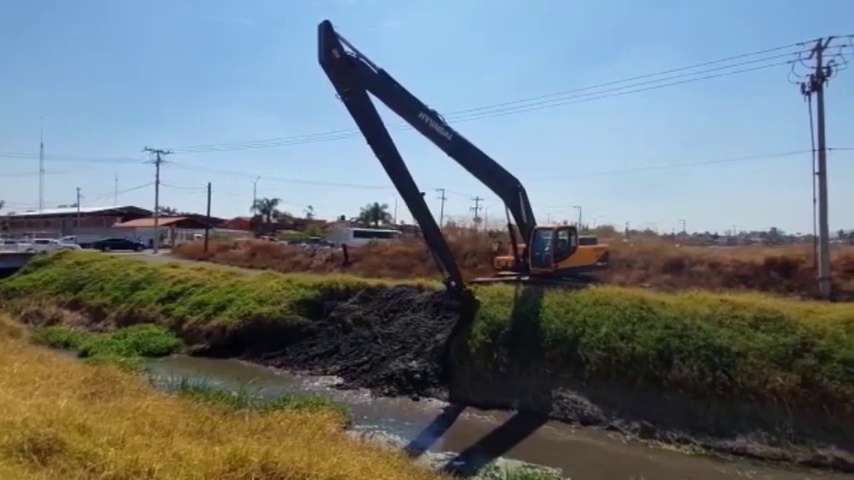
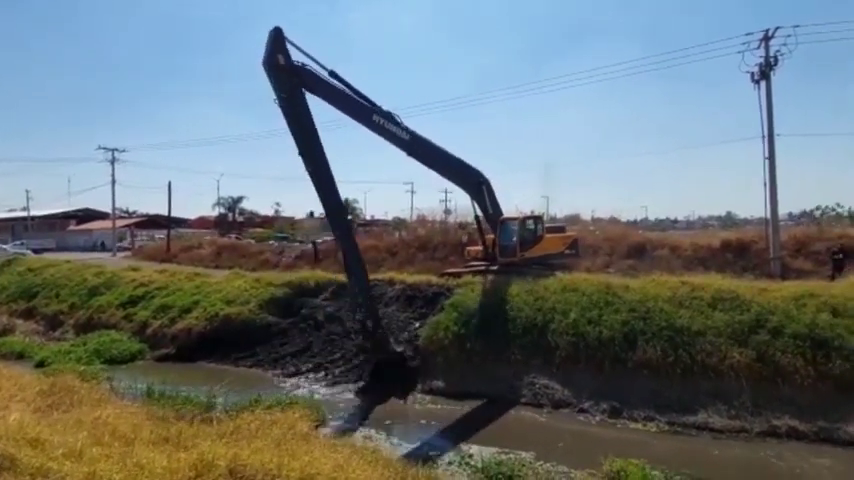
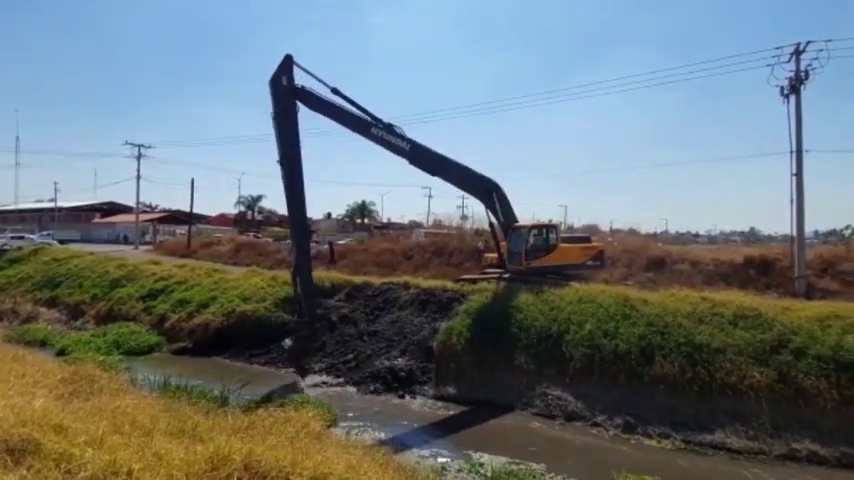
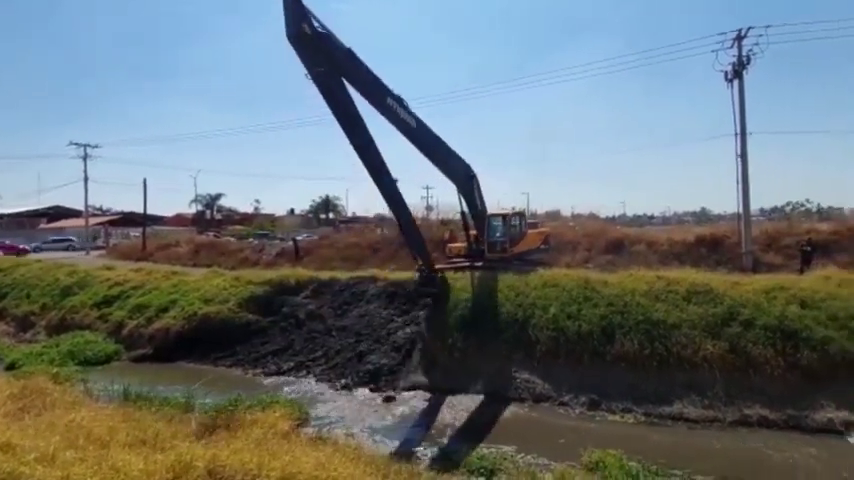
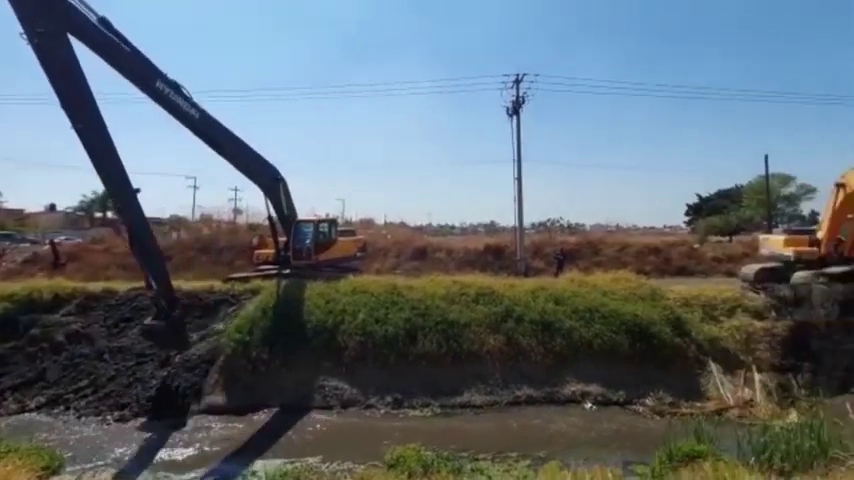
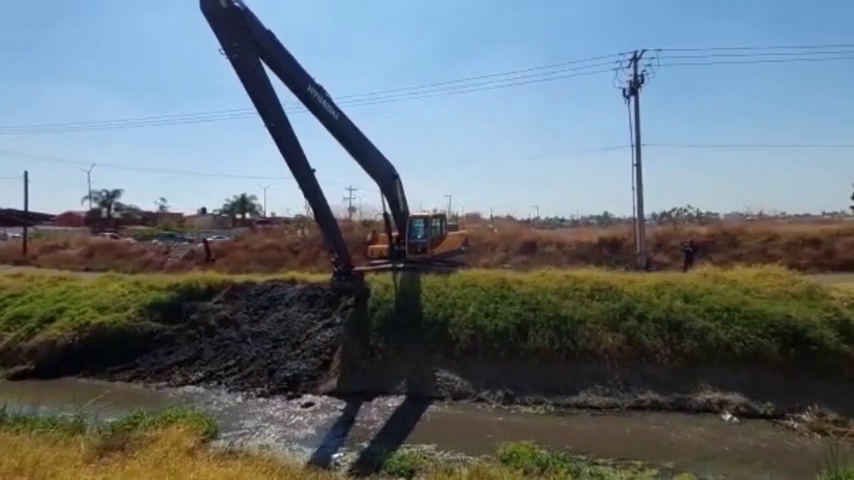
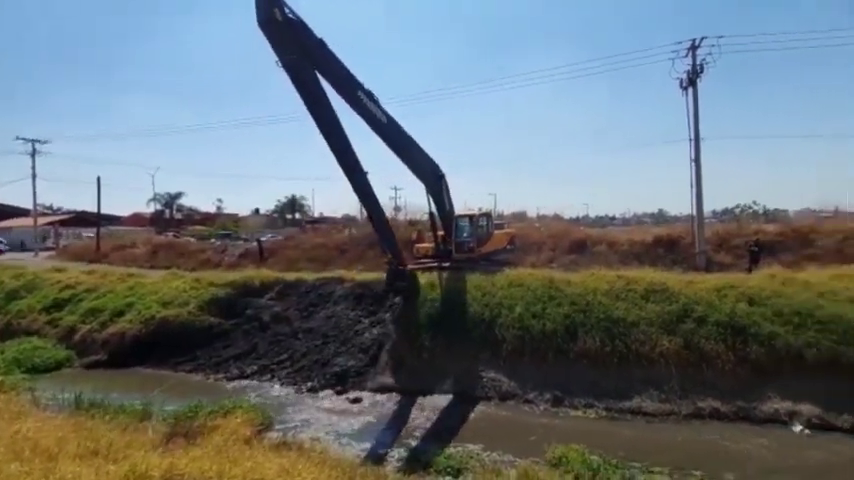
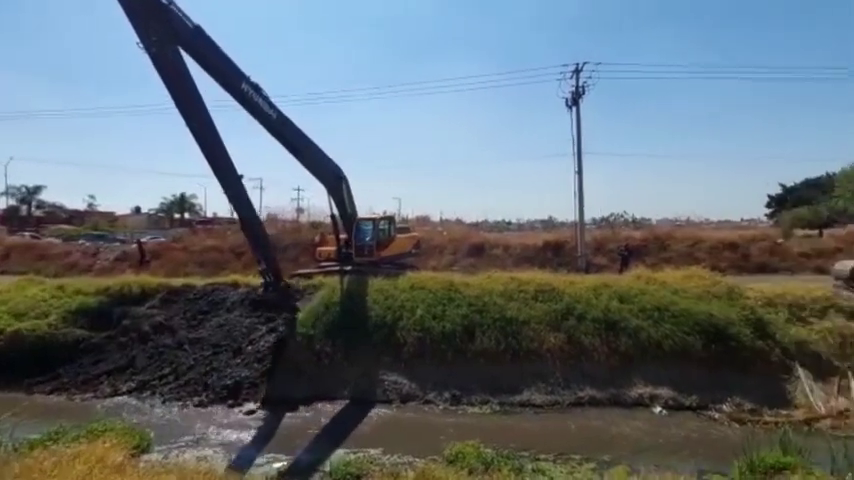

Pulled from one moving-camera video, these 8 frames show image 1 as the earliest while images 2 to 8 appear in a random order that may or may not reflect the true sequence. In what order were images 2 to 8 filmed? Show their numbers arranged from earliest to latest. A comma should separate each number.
3, 2, 4, 7, 6, 8, 5
